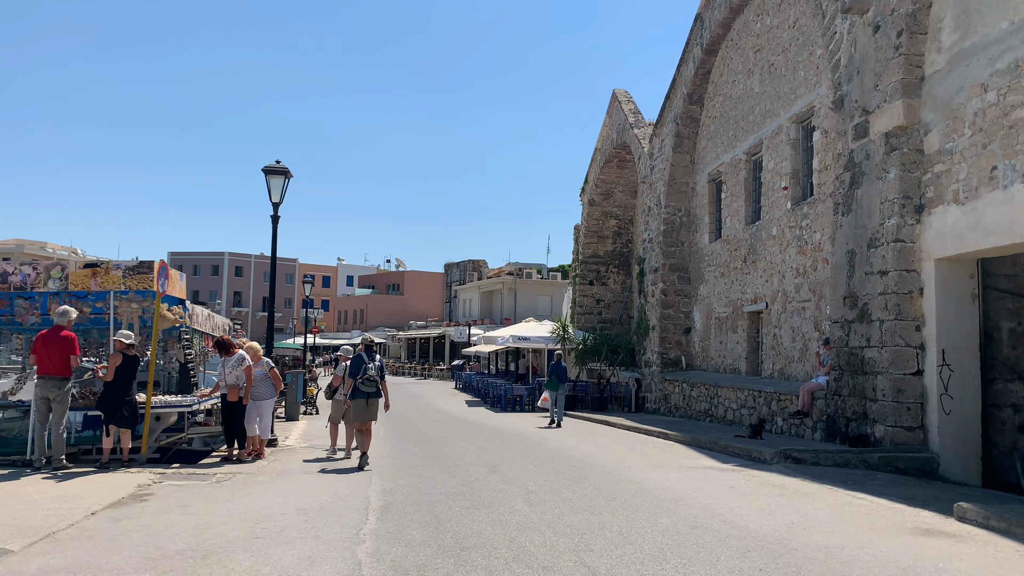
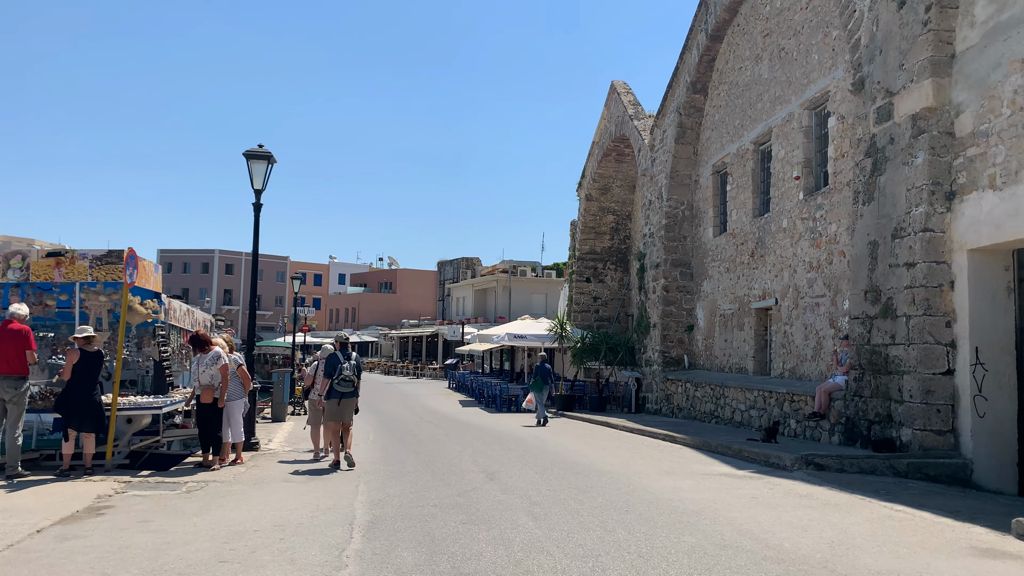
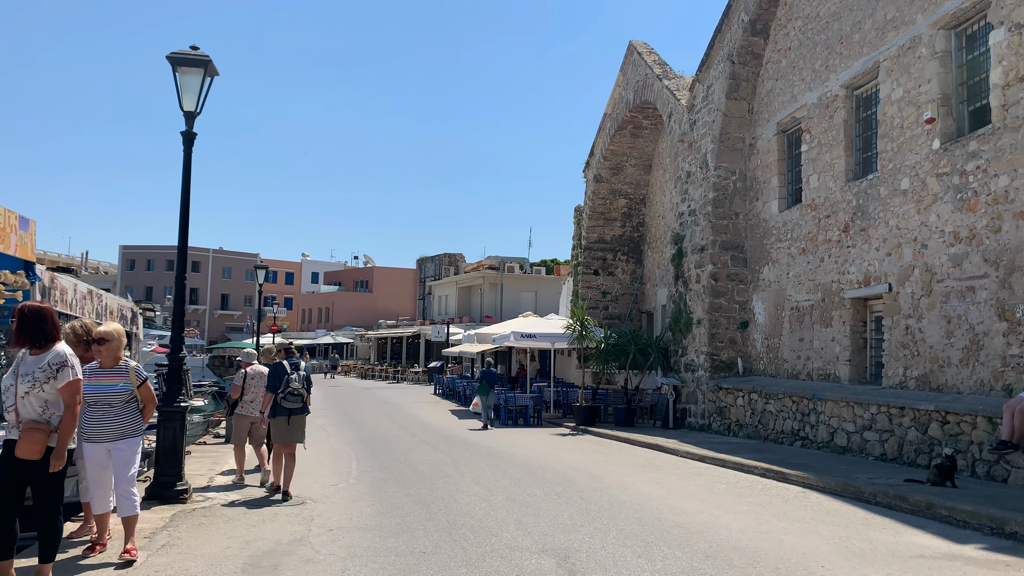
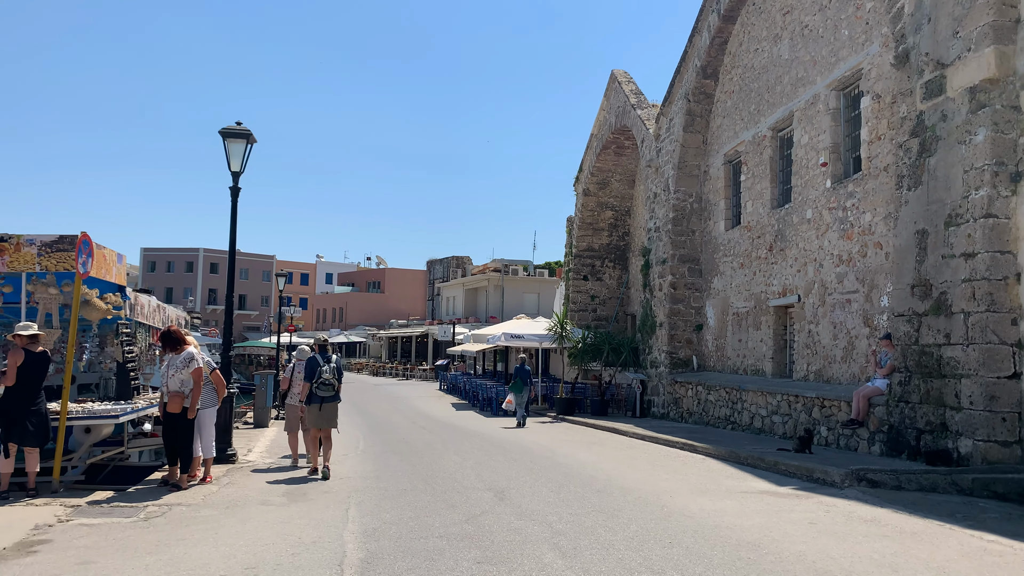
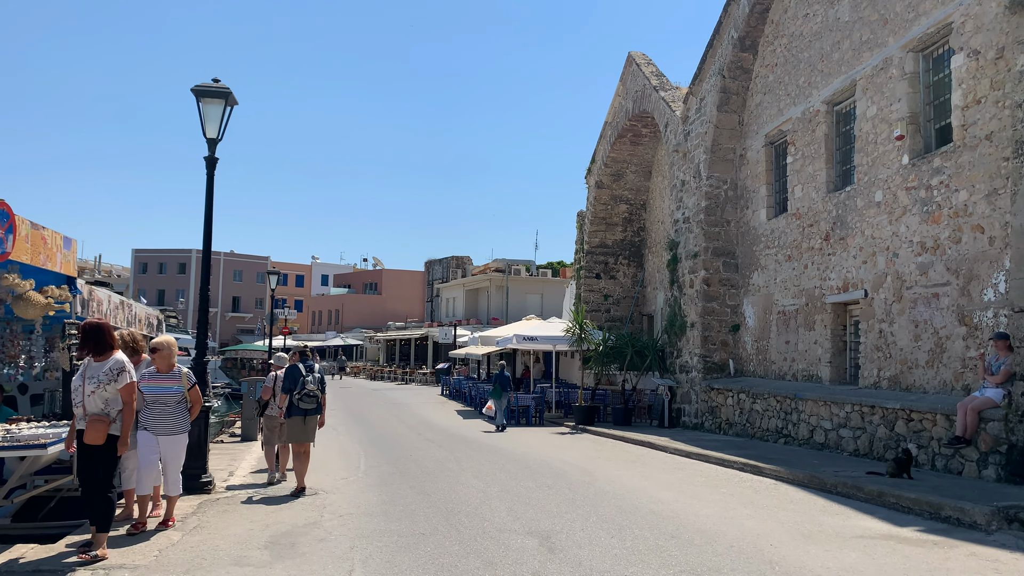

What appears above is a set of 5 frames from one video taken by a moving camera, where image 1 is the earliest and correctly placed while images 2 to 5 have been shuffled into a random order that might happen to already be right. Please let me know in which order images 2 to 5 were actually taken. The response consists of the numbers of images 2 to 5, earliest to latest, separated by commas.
2, 4, 5, 3
